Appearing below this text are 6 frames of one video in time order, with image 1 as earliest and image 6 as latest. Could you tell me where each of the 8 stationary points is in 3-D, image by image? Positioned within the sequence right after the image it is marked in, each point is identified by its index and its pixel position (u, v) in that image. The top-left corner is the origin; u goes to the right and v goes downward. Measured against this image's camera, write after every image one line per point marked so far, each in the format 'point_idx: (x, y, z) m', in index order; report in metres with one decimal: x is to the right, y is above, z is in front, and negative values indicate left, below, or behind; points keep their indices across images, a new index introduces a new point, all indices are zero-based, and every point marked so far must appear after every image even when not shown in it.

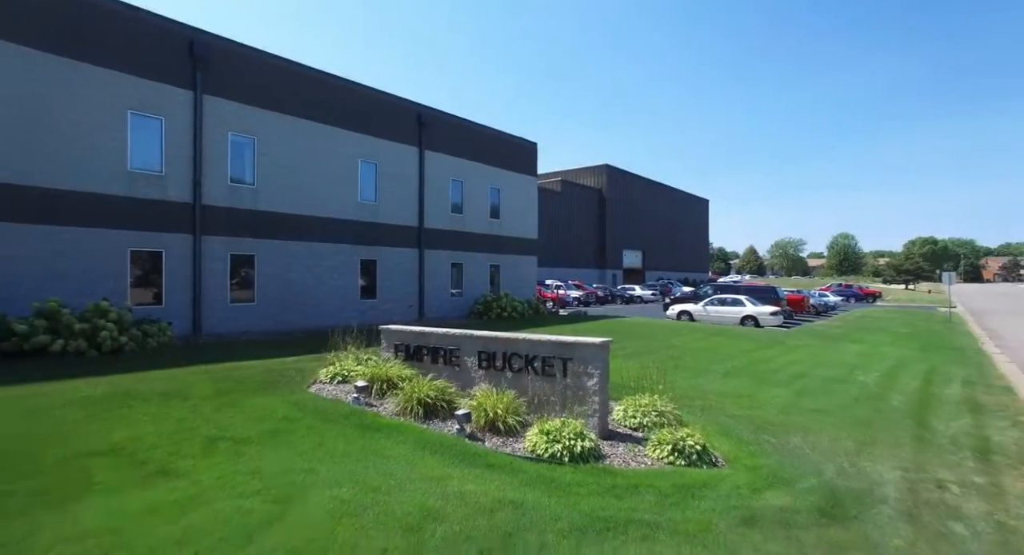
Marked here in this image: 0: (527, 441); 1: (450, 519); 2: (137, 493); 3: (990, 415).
0: (+0.2, -1.6, +6.2) m
1: (-0.4, -1.8, +4.5) m
2: (-2.8, -1.6, +4.7) m
3: (+7.0, -2.0, +9.0) m
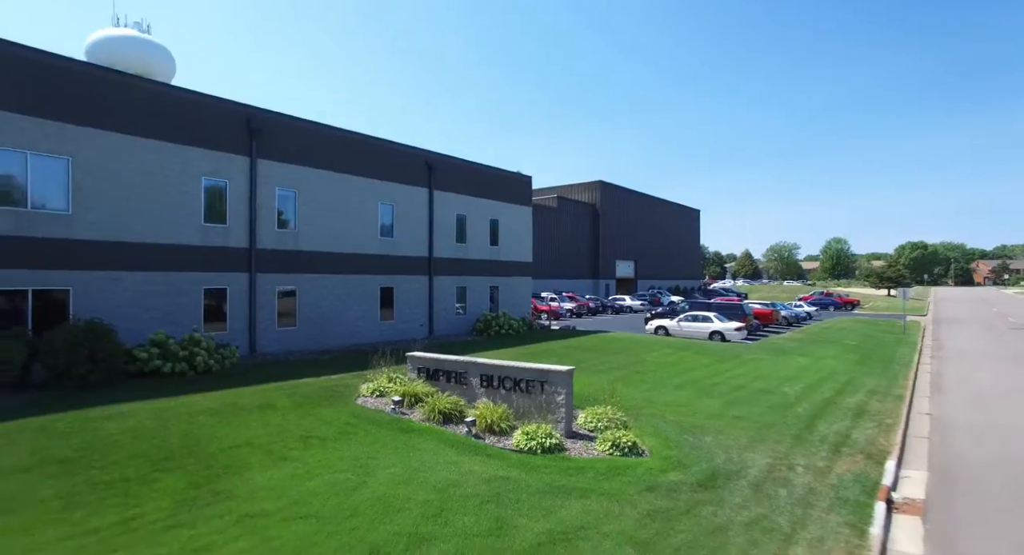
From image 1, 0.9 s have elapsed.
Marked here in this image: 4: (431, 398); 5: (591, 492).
0: (0.0, -2.4, +9.1) m
1: (-0.6, -2.5, +7.5) m
2: (-2.9, -2.4, +7.6) m
3: (+6.9, -2.8, +11.9) m
4: (-1.4, -2.1, +10.5) m
5: (+1.0, -2.6, +7.5) m
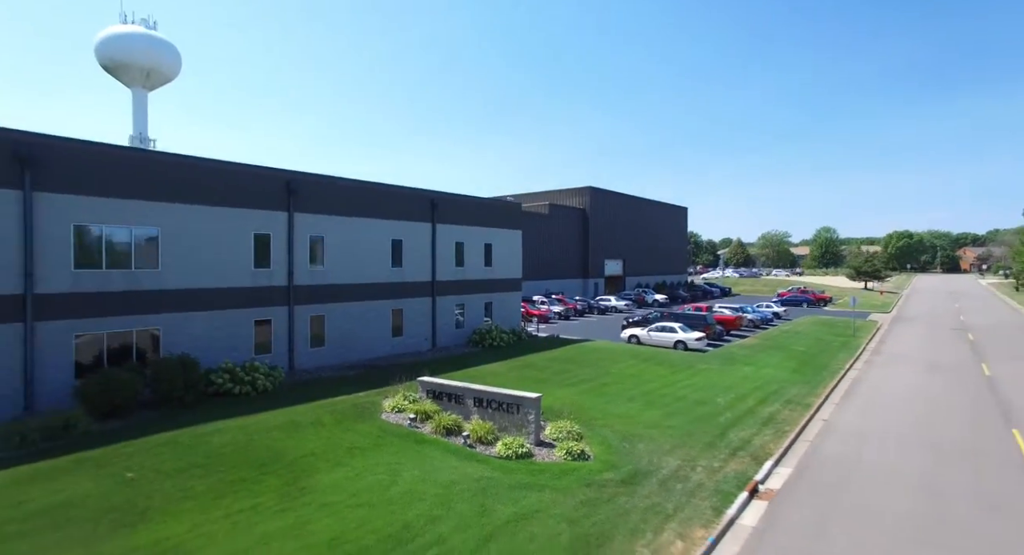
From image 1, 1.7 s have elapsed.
0: (-0.3, -3.6, +12.8) m
1: (-0.9, -3.7, +11.1) m
2: (-3.3, -3.6, +11.3) m
3: (+6.6, -3.9, +15.6) m
4: (-1.7, -3.3, +14.1) m
5: (+0.6, -3.8, +11.1) m
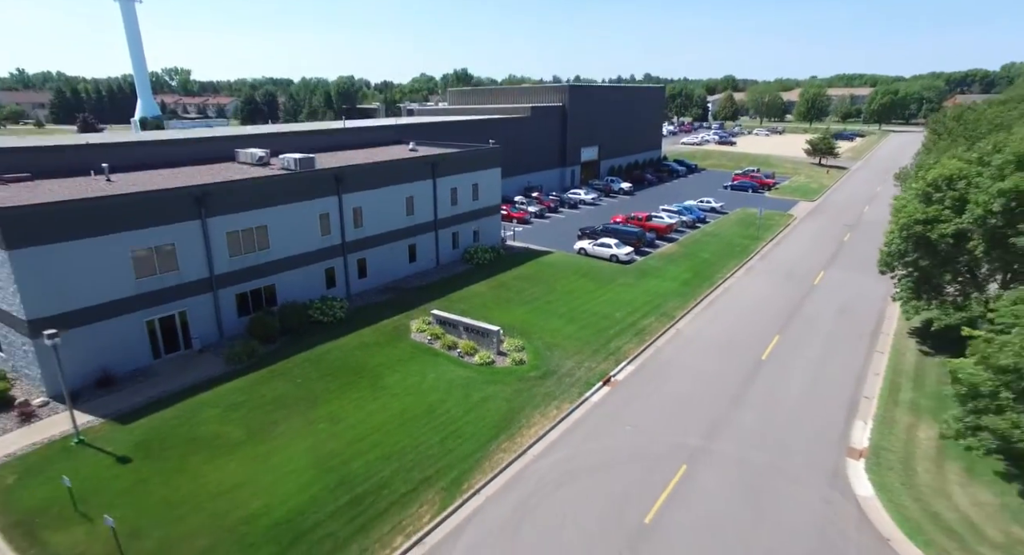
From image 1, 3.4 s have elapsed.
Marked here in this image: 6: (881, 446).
0: (-1.4, -3.2, +23.9) m
1: (-2.0, -3.8, +22.4) m
2: (-4.4, -3.6, +22.5) m
3: (+5.4, -2.7, +26.7) m
4: (-2.8, -2.5, +25.1) m
5: (-0.5, -3.9, +22.4) m
6: (+11.4, -5.3, +18.8) m
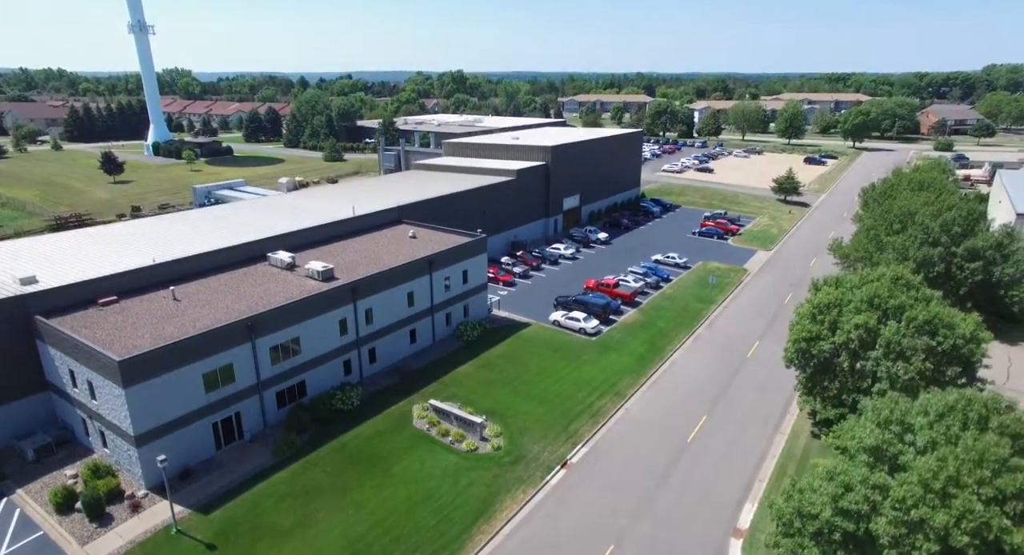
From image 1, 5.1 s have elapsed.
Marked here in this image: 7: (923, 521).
0: (-2.5, -8.5, +30.9) m
1: (-3.0, -9.1, +29.4) m
2: (-5.4, -8.9, +29.5) m
3: (+4.4, -7.9, +33.7) m
4: (-3.9, -7.8, +32.1) m
5: (-1.5, -9.2, +29.4) m
6: (+10.4, -10.7, +25.9) m
7: (+10.1, -6.0, +14.9) m
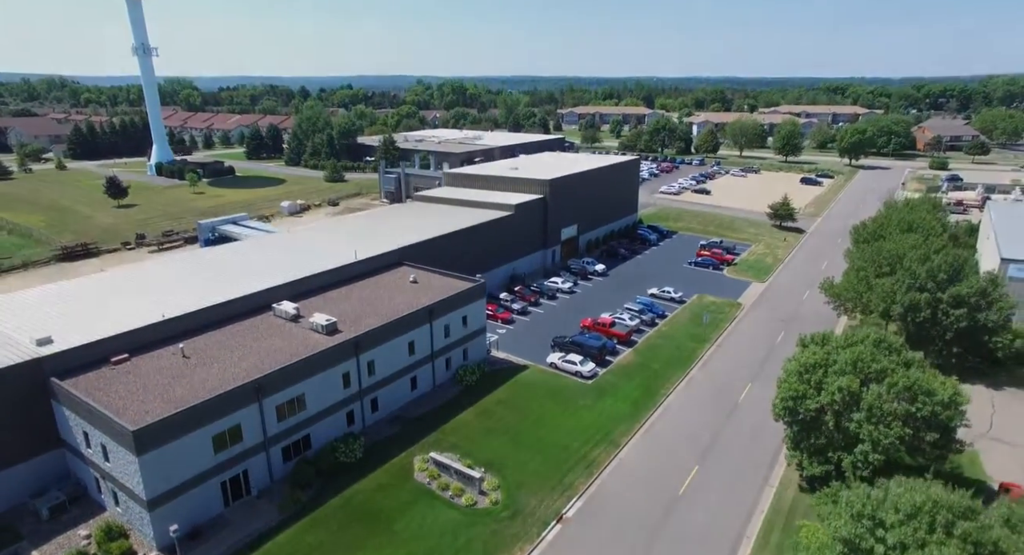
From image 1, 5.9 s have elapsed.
0: (-2.6, -11.7, +32.0) m
1: (-3.2, -12.3, +30.5) m
2: (-5.5, -12.1, +30.6) m
3: (+4.3, -11.1, +34.8) m
4: (-4.0, -11.0, +33.2) m
5: (-1.6, -12.4, +30.6) m
6: (+10.3, -13.8, +27.0) m
7: (+10.0, -9.0, +16.0) m
